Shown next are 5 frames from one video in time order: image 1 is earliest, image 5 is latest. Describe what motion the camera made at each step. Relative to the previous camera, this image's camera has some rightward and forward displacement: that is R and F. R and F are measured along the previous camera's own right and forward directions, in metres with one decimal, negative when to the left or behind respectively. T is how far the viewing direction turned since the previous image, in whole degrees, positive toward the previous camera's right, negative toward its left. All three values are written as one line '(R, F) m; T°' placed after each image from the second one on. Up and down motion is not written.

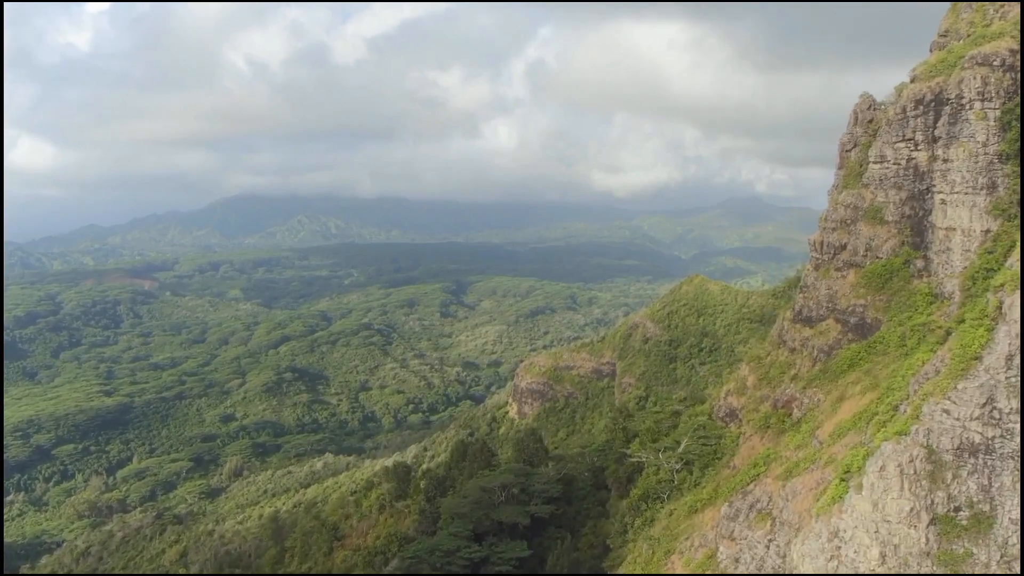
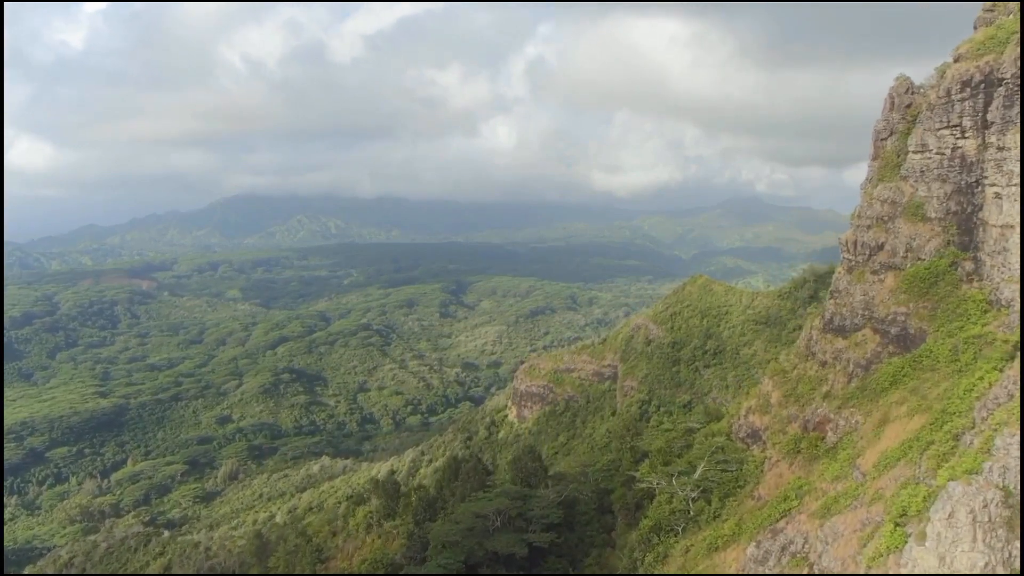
(+0.1, +1.3) m; 0°
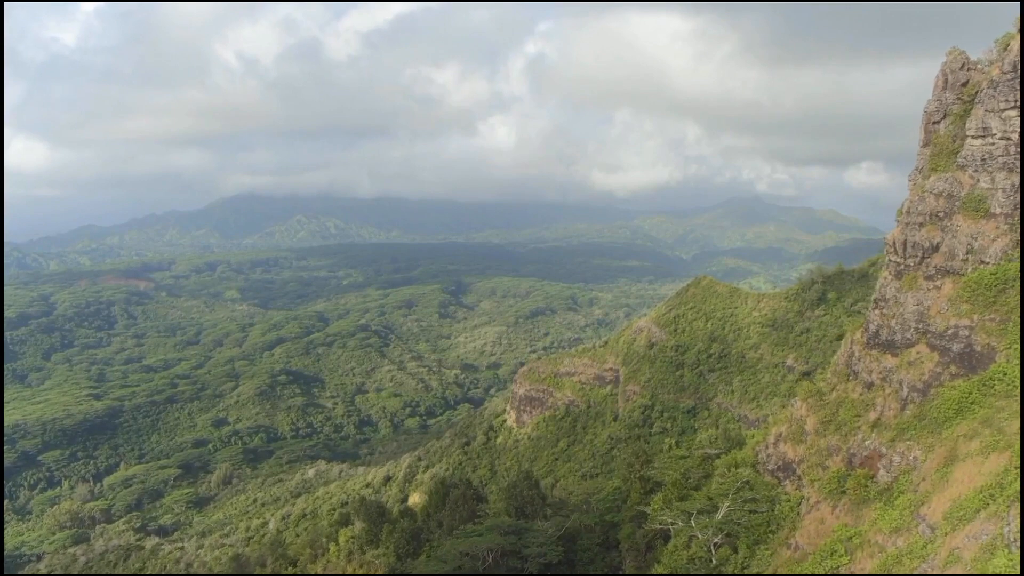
(+0.1, +1.5) m; 0°
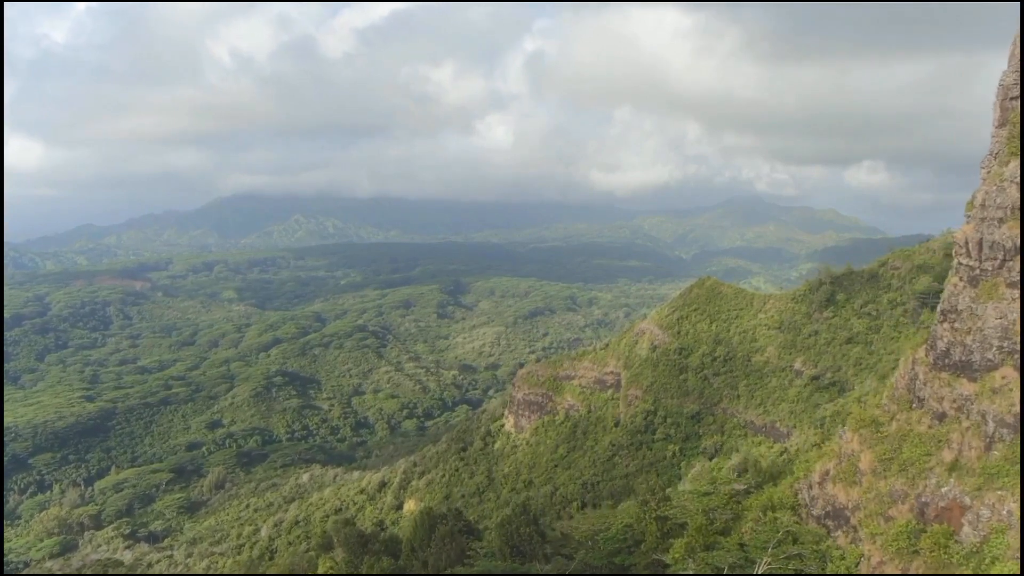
(+0.1, +1.5) m; 0°
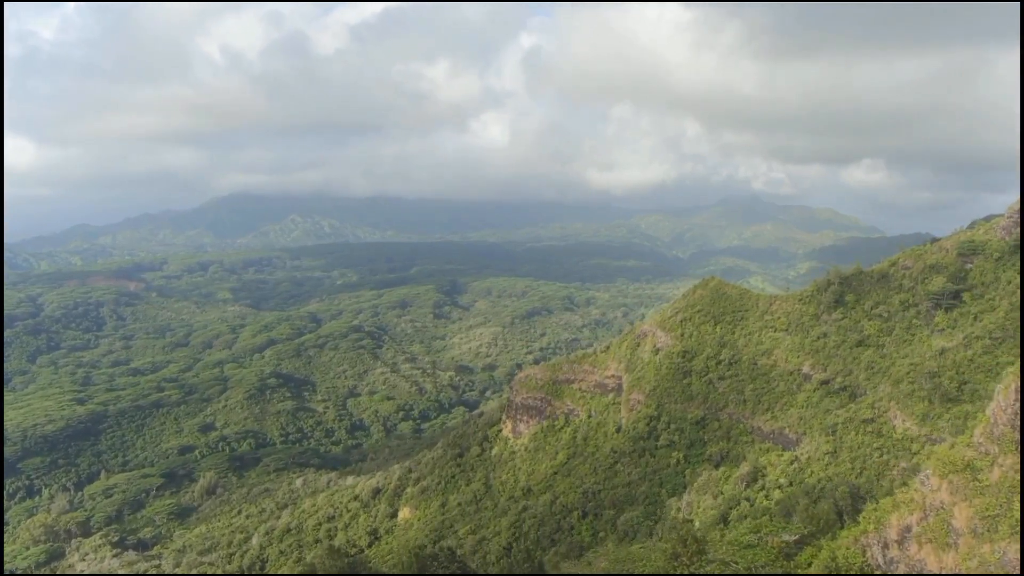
(-0.1, +1.5) m; 0°
